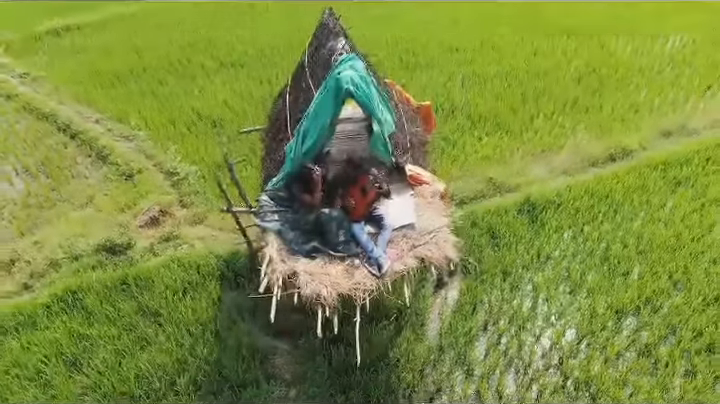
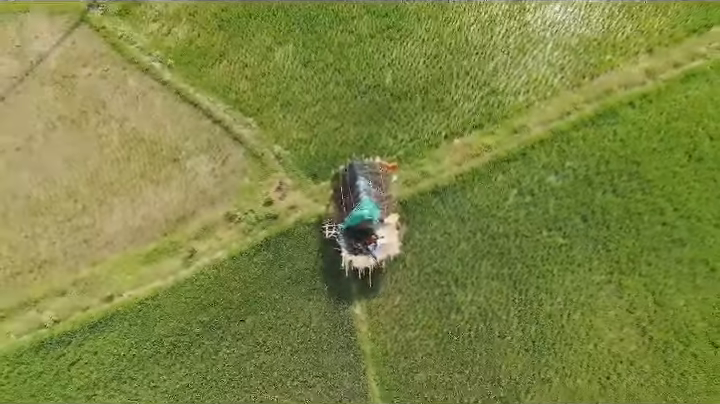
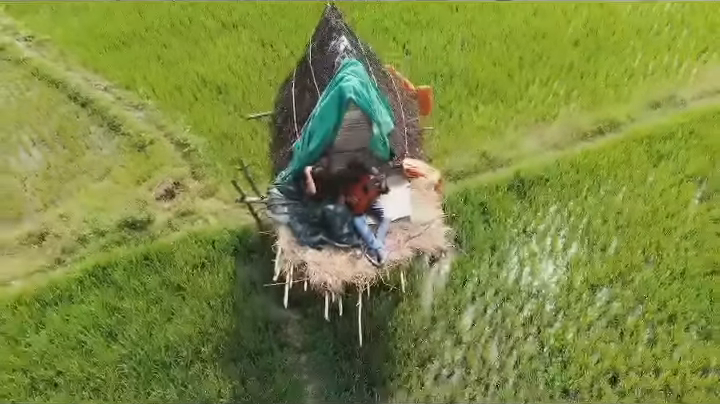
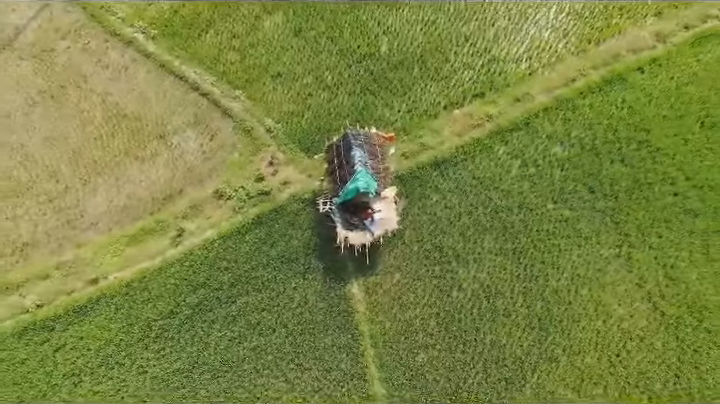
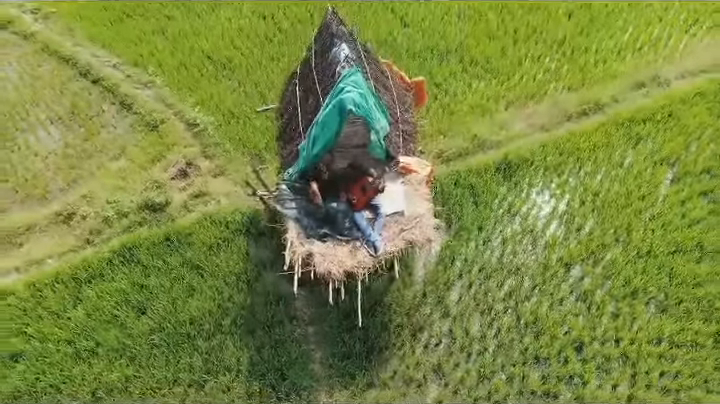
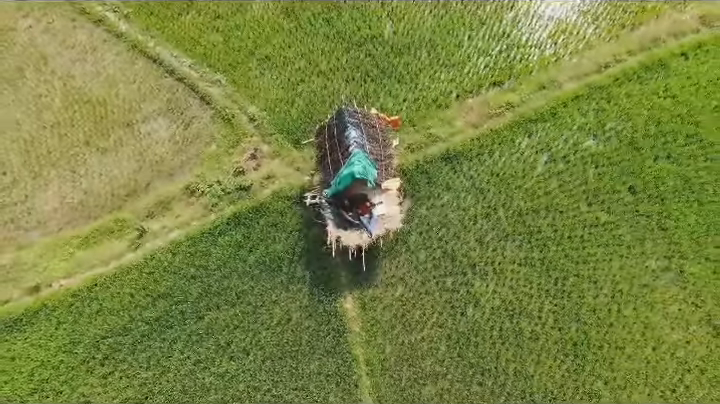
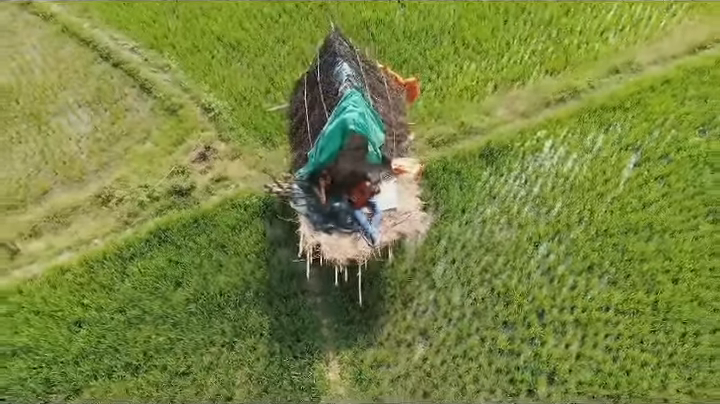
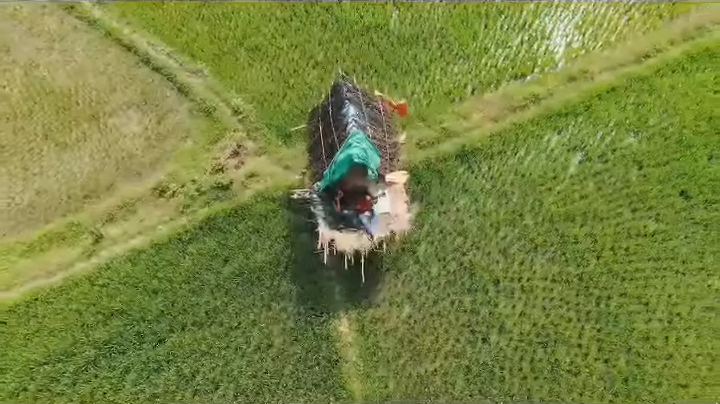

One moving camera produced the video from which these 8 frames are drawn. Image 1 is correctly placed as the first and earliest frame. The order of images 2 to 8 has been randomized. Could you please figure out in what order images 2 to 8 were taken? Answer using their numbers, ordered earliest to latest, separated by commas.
3, 5, 7, 8, 6, 4, 2
